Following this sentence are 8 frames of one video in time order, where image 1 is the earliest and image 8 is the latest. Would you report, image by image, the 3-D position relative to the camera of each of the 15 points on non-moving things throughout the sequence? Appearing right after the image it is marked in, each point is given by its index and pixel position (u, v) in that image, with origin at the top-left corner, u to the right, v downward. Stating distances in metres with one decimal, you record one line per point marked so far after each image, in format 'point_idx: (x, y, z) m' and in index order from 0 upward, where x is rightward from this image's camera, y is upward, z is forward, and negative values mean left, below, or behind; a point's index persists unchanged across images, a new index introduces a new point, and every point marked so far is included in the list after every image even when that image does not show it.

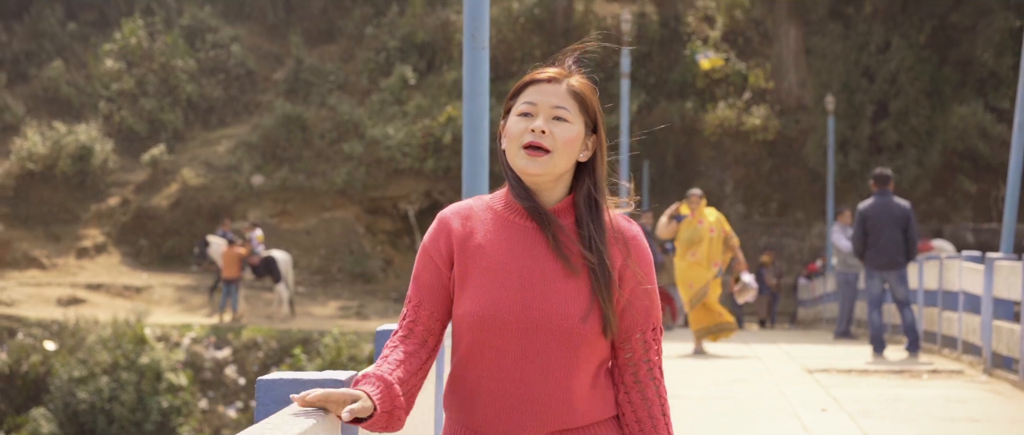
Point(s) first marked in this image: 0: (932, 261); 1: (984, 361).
0: (+4.0, -0.4, +11.4) m
1: (+3.7, -1.1, +9.4) m
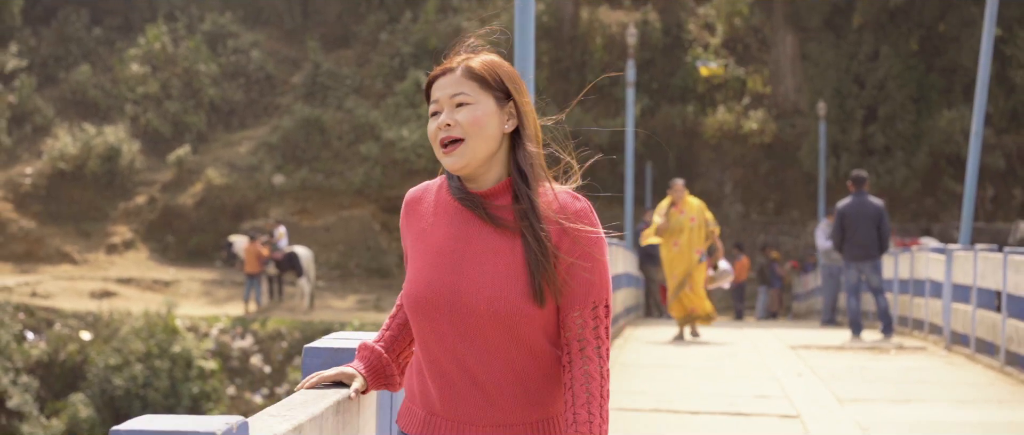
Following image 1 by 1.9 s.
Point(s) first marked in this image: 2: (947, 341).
0: (+4.2, -0.4, +12.8) m
1: (+3.9, -1.1, +10.8) m
2: (+3.9, -1.1, +10.7) m
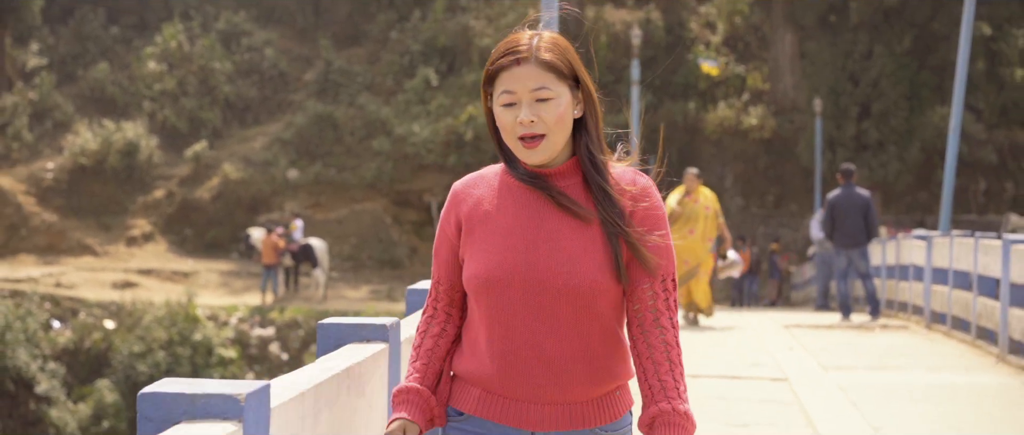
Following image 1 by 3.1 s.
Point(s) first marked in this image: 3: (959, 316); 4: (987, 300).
0: (+4.3, -0.3, +13.7) m
1: (+4.1, -1.0, +11.8) m
2: (+4.1, -1.0, +11.7) m
3: (+4.0, -0.9, +10.6) m
4: (+3.8, -0.7, +9.7) m
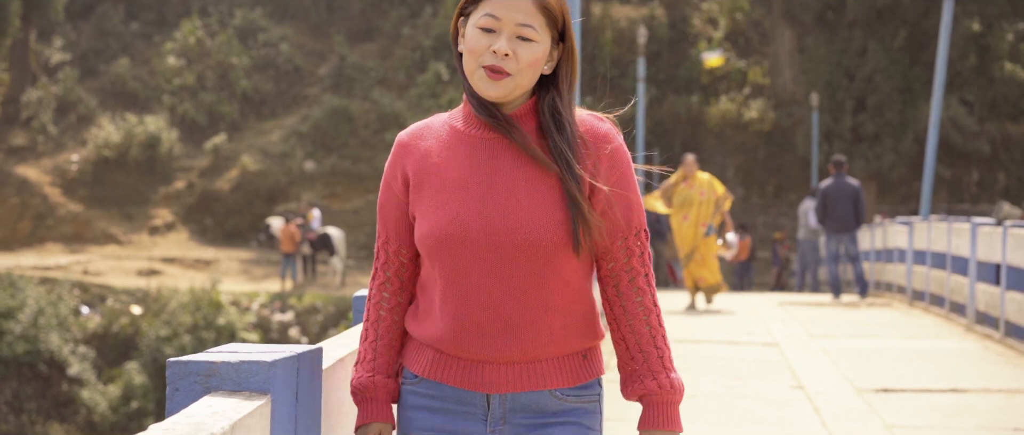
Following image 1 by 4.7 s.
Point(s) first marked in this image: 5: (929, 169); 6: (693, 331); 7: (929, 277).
0: (+4.5, -0.1, +14.8) m
1: (+4.3, -0.9, +12.9) m
2: (+4.3, -0.9, +12.8) m
3: (+4.2, -0.7, +11.7) m
4: (+4.0, -0.5, +10.8) m
5: (+6.1, +0.7, +17.6) m
6: (+1.5, -1.0, +10.2) m
7: (+4.2, -0.6, +11.9) m
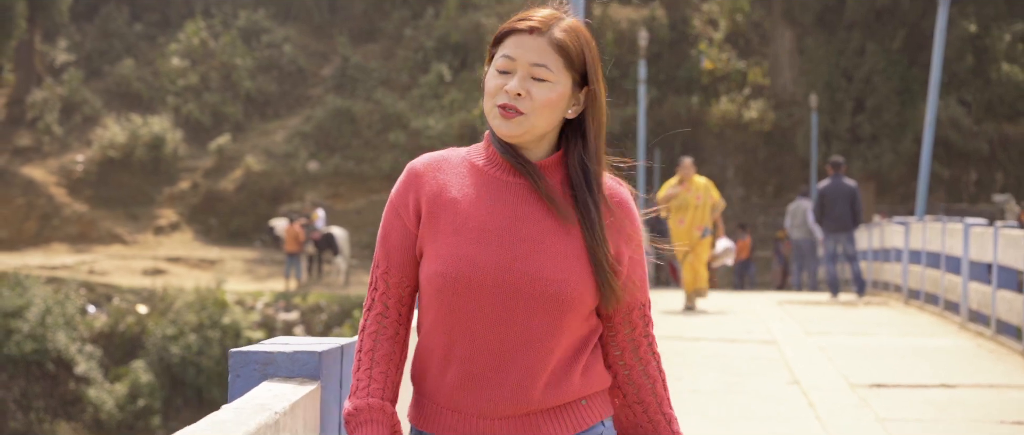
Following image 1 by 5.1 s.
0: (+4.6, -0.1, +15.1) m
1: (+4.3, -0.9, +13.2) m
2: (+4.3, -0.9, +13.1) m
3: (+4.2, -0.7, +12.0) m
4: (+4.1, -0.5, +11.0) m
5: (+6.1, +0.7, +17.8) m
6: (+1.6, -1.0, +10.4) m
7: (+4.2, -0.6, +12.2) m
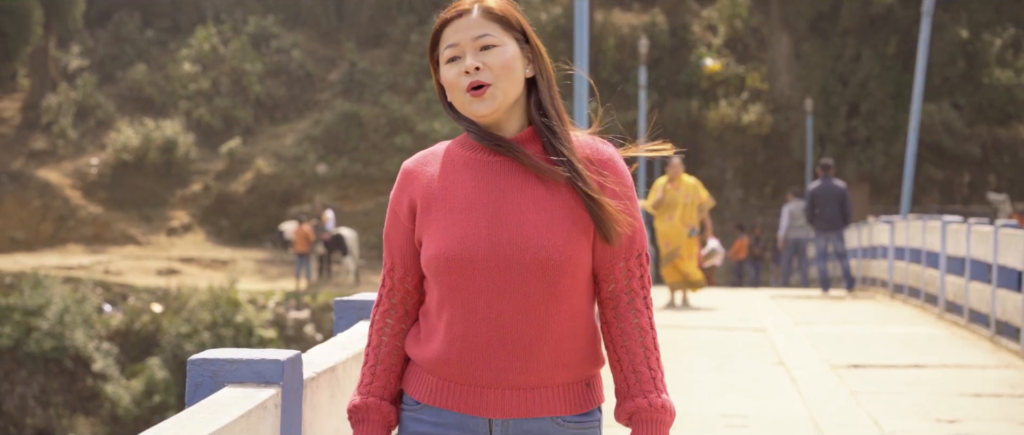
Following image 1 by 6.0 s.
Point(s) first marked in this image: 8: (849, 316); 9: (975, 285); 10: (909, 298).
0: (+4.7, -0.1, +15.9) m
1: (+4.4, -0.8, +14.0) m
2: (+4.4, -0.8, +13.9) m
3: (+4.3, -0.7, +12.7) m
4: (+4.2, -0.5, +11.8) m
5: (+6.2, +0.7, +18.6) m
6: (+1.7, -1.0, +11.2) m
7: (+4.3, -0.6, +13.0) m
8: (+3.3, -1.0, +12.0) m
9: (+3.9, -0.6, +10.1) m
10: (+4.3, -0.9, +12.8) m
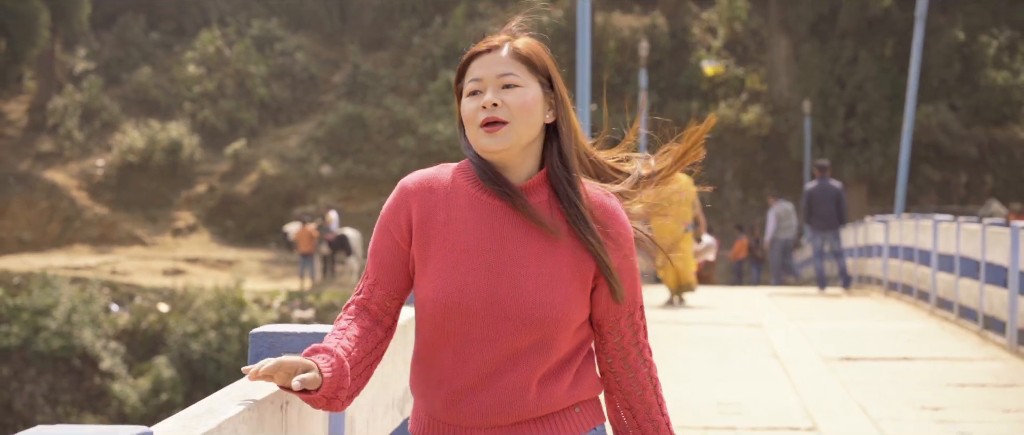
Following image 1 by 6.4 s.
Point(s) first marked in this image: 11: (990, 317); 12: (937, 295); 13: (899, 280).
0: (+4.7, -0.1, +16.2) m
1: (+4.4, -0.8, +14.3) m
2: (+4.4, -0.8, +14.2) m
3: (+4.3, -0.7, +13.1) m
4: (+4.2, -0.5, +12.2) m
5: (+6.3, +0.7, +19.0) m
6: (+1.7, -1.0, +11.6) m
7: (+4.4, -0.6, +13.3) m
8: (+3.4, -1.0, +12.3) m
9: (+3.9, -0.6, +10.4) m
10: (+4.3, -0.9, +13.1) m
11: (+3.9, -0.8, +9.6) m
12: (+4.1, -0.7, +11.5) m
13: (+4.4, -0.7, +13.5) m
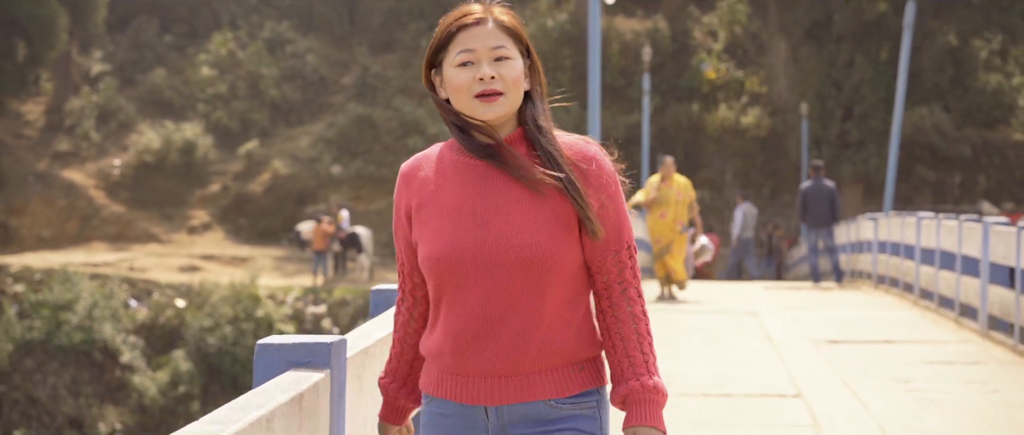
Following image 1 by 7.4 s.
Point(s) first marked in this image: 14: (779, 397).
0: (+4.9, -0.1, +17.1) m
1: (+4.6, -0.8, +15.2) m
2: (+4.6, -0.8, +15.1) m
3: (+4.5, -0.7, +14.0) m
4: (+4.4, -0.5, +13.1) m
5: (+6.4, +0.8, +19.9) m
6: (+1.9, -0.9, +12.5) m
7: (+4.5, -0.6, +14.3) m
8: (+3.5, -0.9, +13.2) m
9: (+4.1, -0.5, +11.3) m
10: (+4.4, -0.8, +14.0) m
11: (+4.0, -0.8, +10.5) m
12: (+4.2, -0.7, +12.4) m
13: (+4.5, -0.7, +14.4) m
14: (+1.6, -1.1, +7.1) m
